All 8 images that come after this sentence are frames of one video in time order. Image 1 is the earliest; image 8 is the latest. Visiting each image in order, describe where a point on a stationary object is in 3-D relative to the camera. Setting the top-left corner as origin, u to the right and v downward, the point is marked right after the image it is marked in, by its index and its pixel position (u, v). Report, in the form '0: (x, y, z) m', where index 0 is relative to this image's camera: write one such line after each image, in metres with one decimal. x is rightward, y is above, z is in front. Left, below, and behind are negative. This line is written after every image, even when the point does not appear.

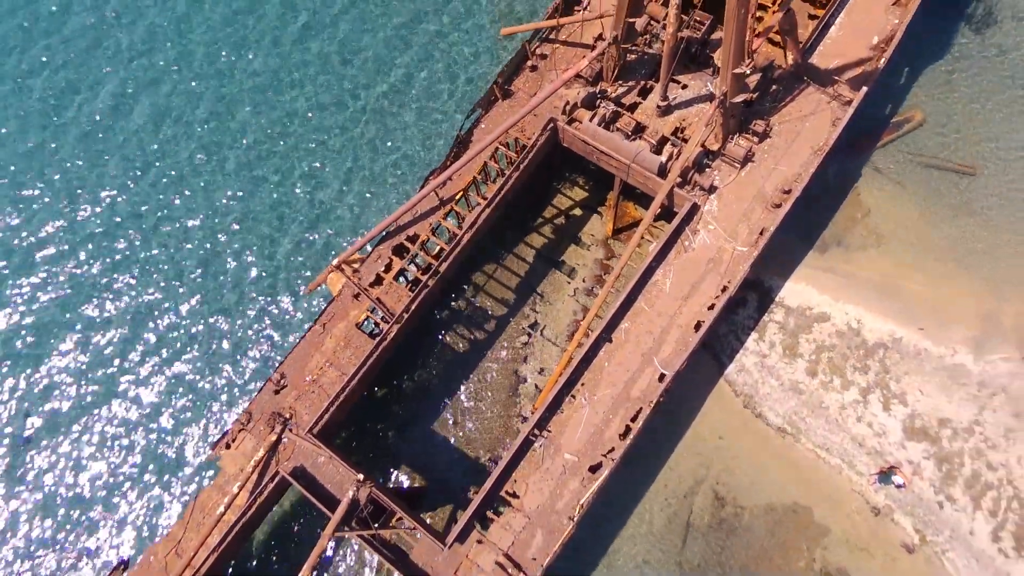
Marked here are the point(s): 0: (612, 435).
0: (+2.8, -4.1, +18.0) m
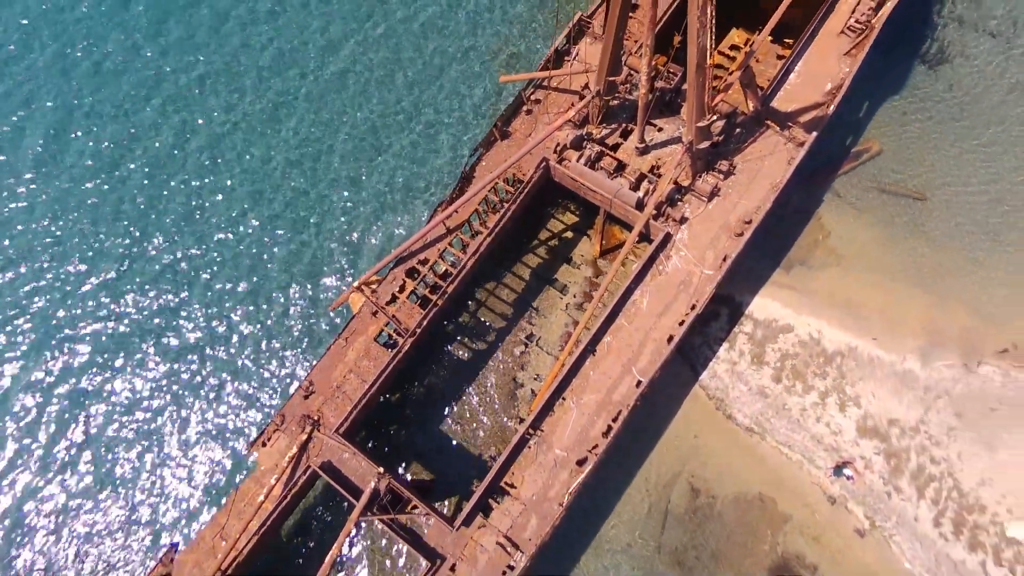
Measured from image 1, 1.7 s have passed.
0: (+2.8, -4.7, +20.9) m
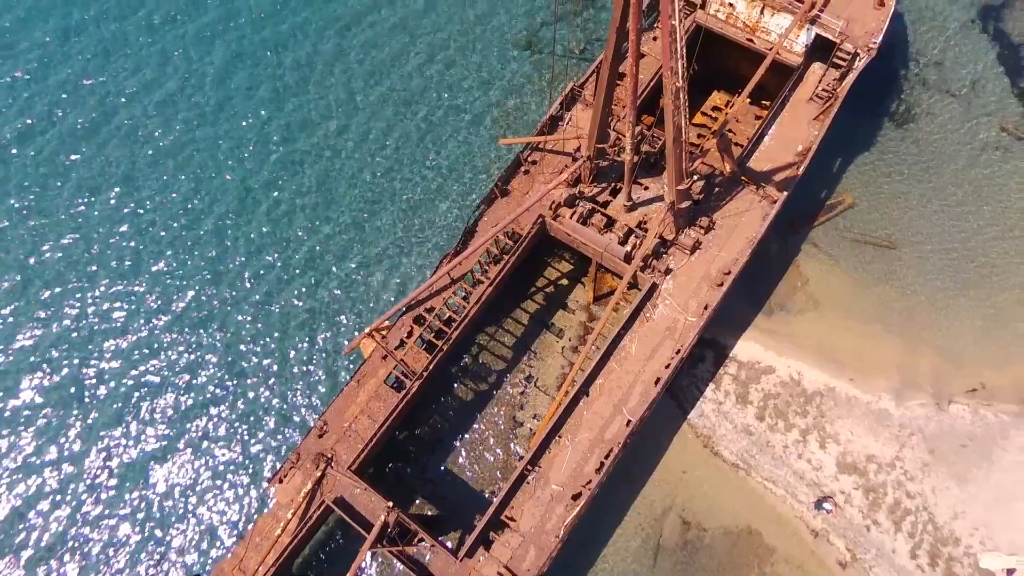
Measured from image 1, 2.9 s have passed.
0: (+2.7, -6.4, +22.6) m
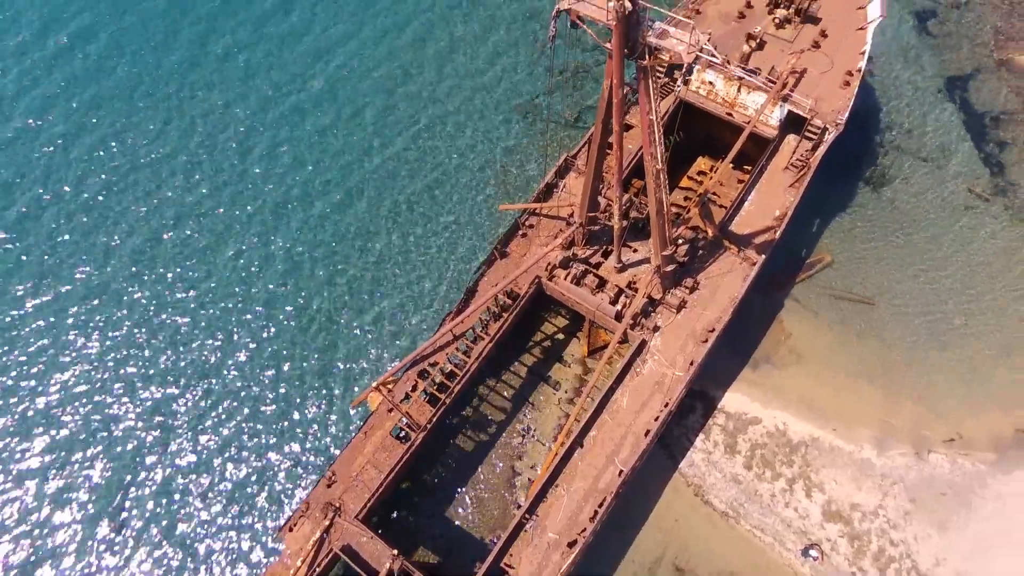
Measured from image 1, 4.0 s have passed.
0: (+2.7, -8.5, +23.8) m
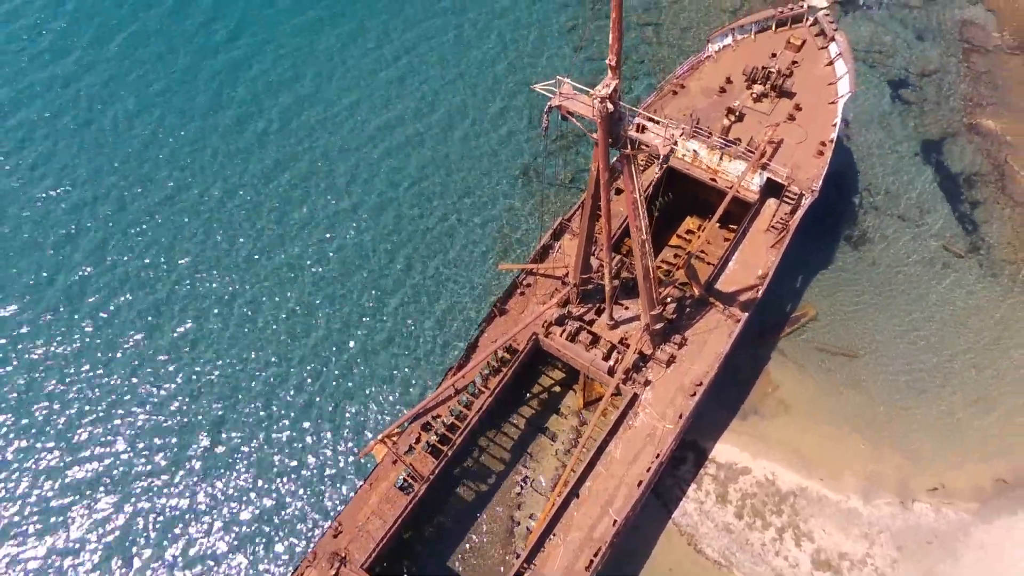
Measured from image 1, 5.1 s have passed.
0: (+2.7, -10.8, +24.8) m
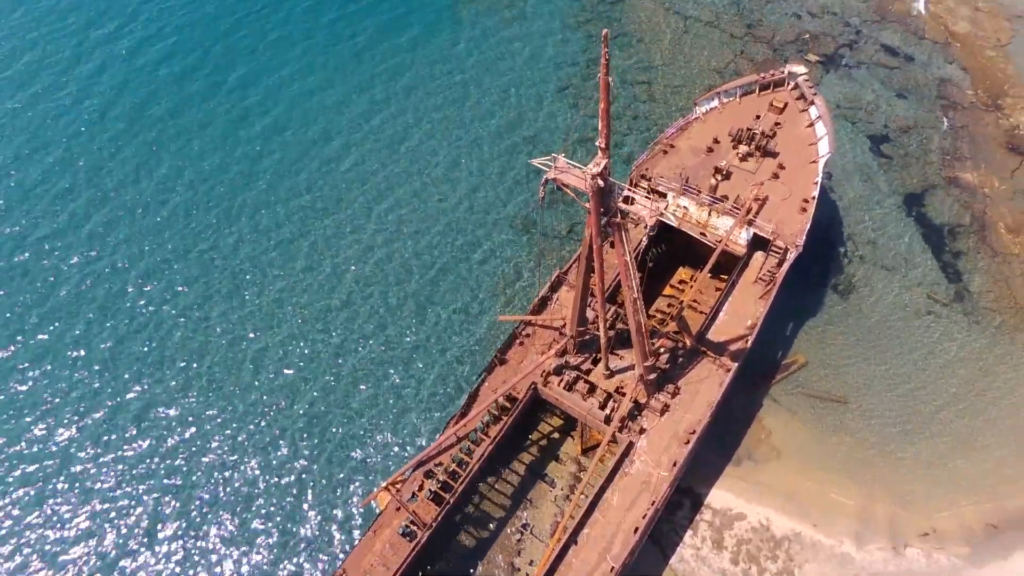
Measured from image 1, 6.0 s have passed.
0: (+2.7, -12.9, +25.4) m
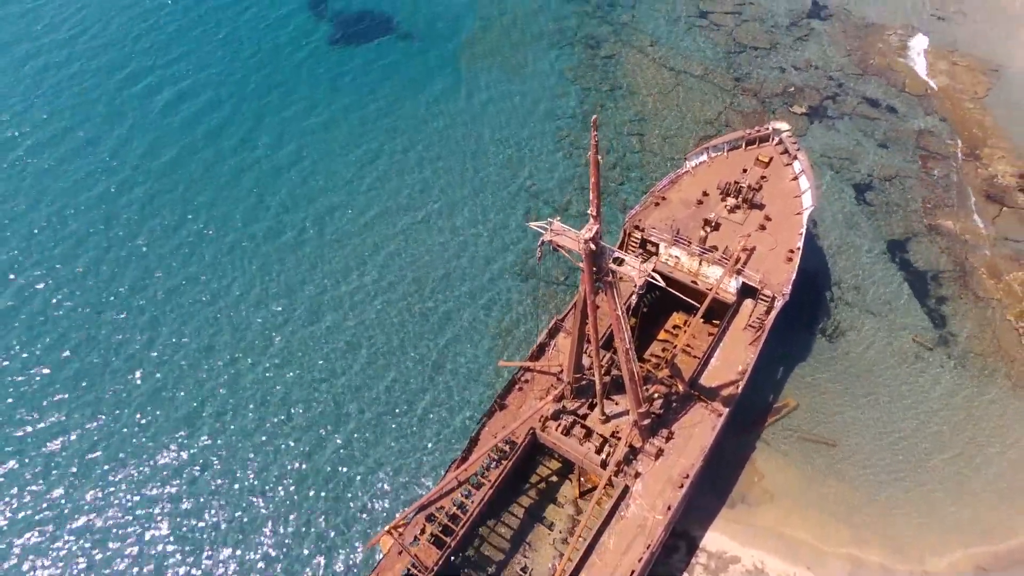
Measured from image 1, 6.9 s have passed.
0: (+2.6, -14.9, +26.0) m
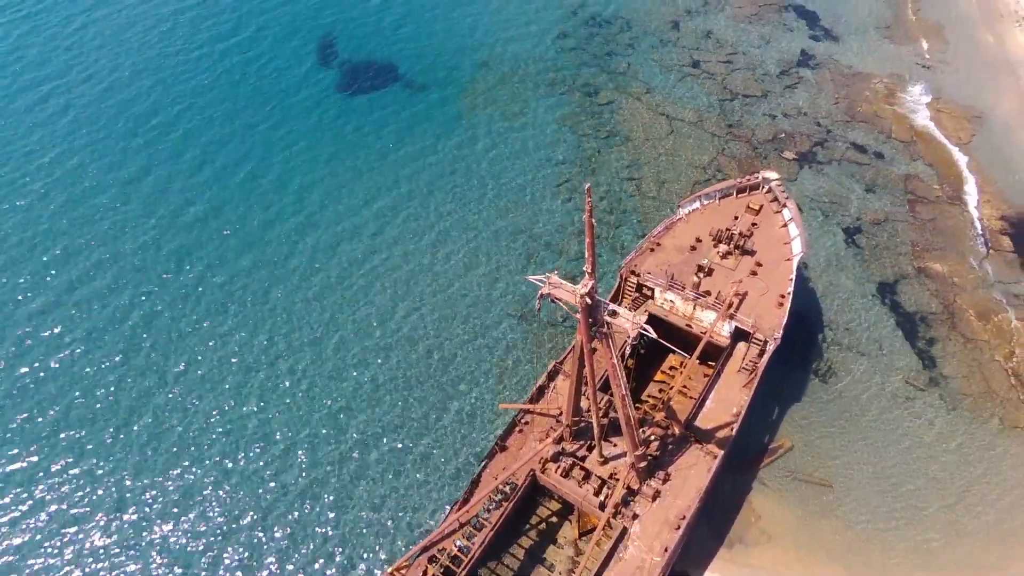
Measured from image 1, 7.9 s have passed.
0: (+2.7, -16.9, +26.4) m
